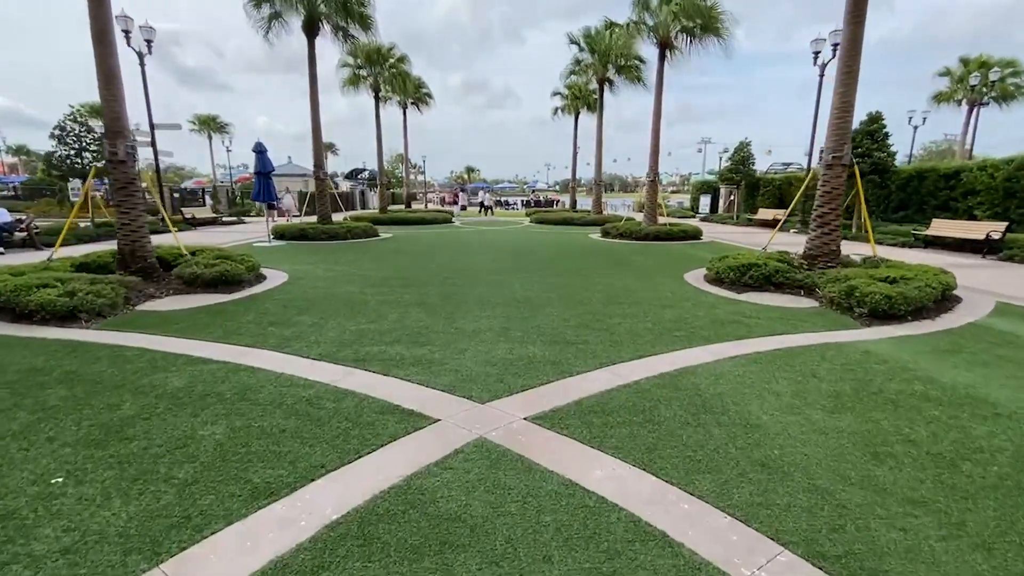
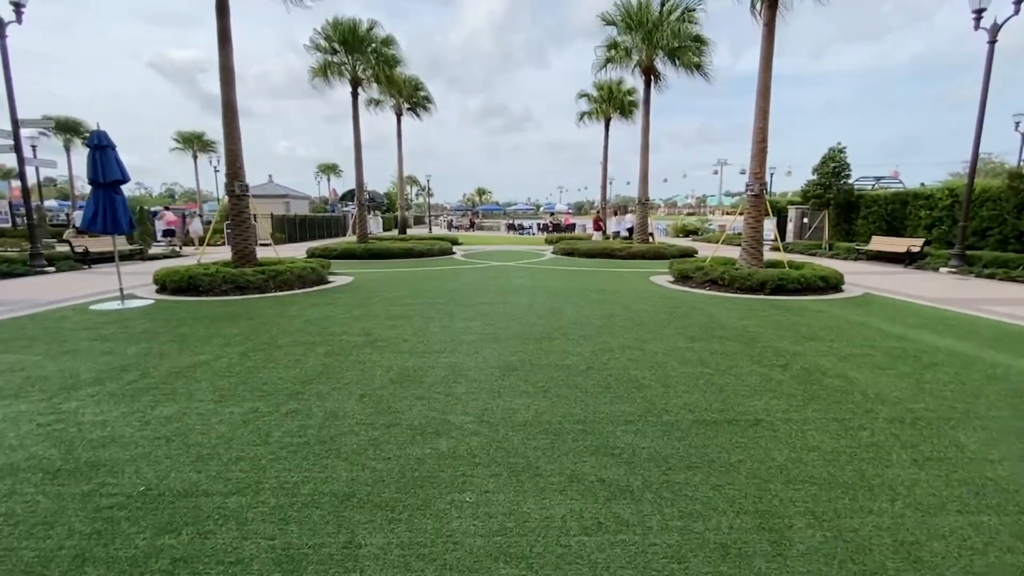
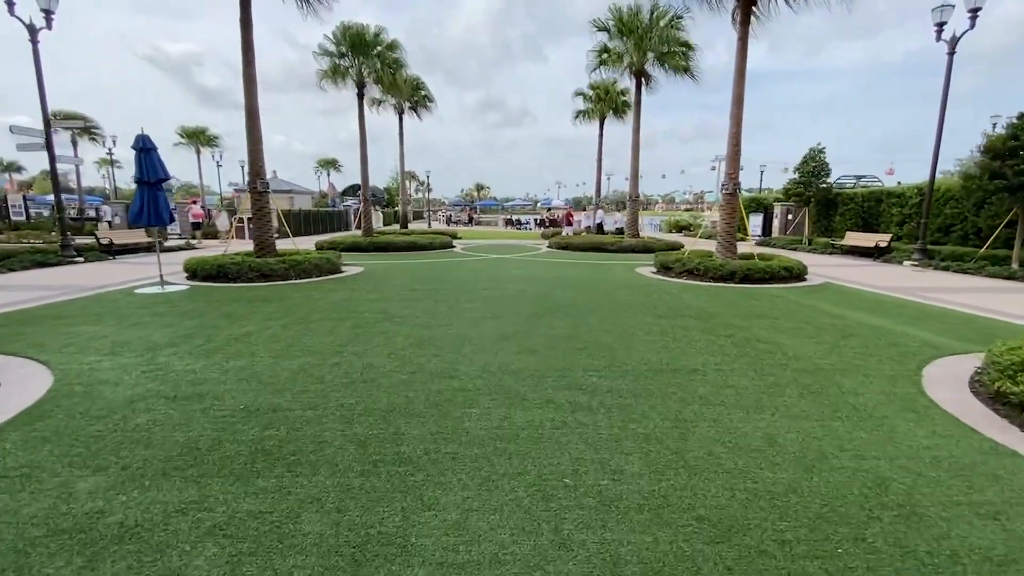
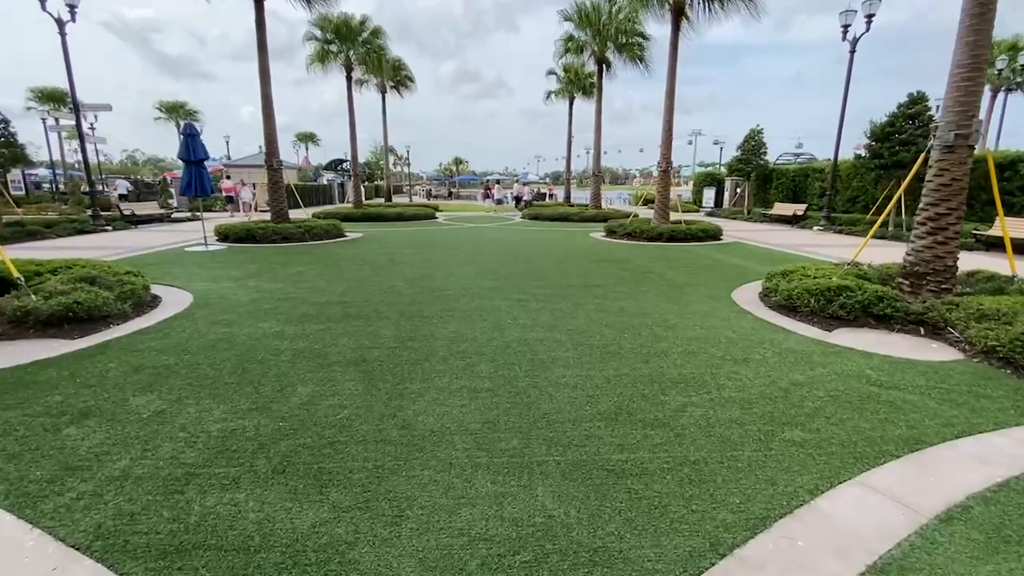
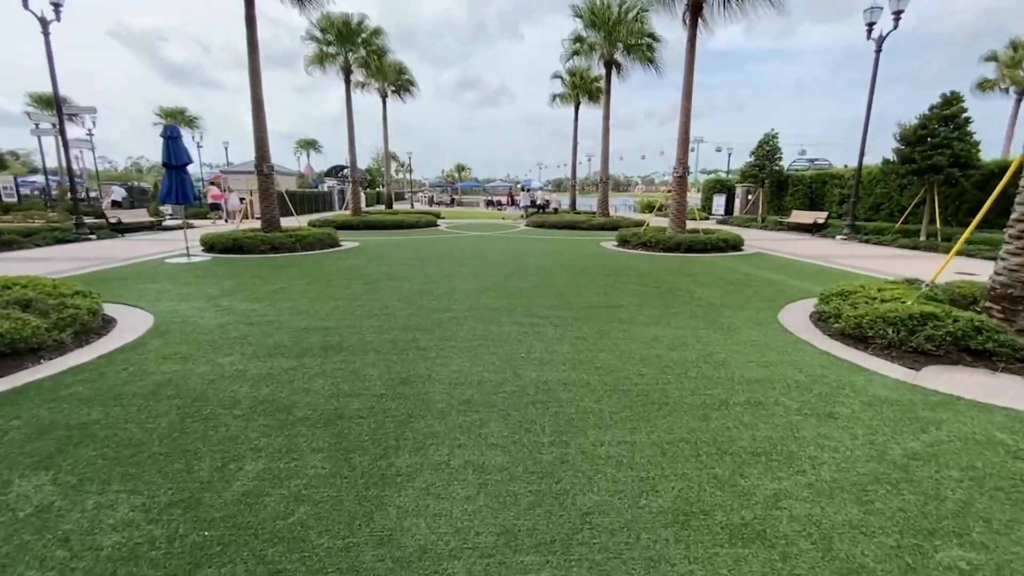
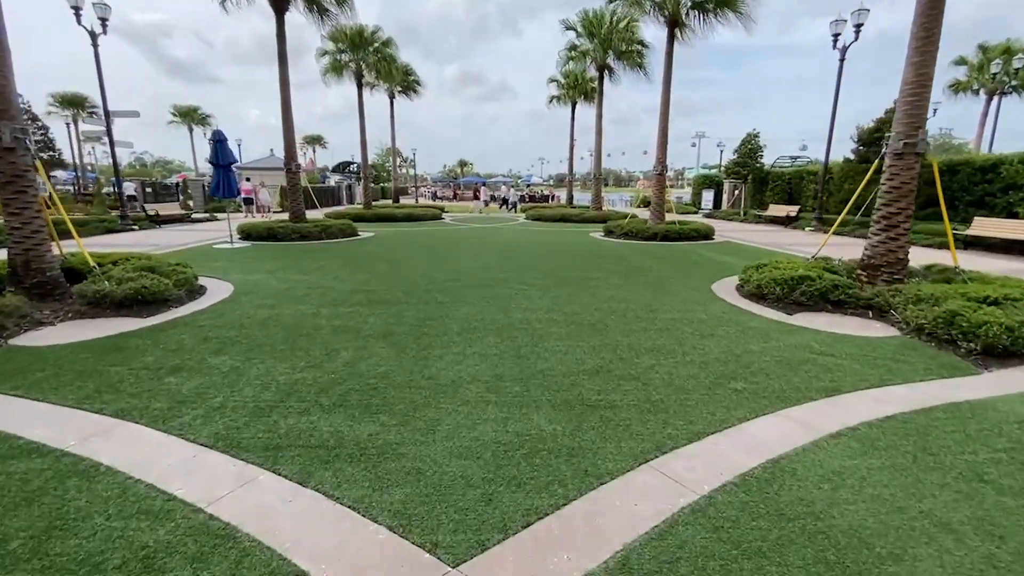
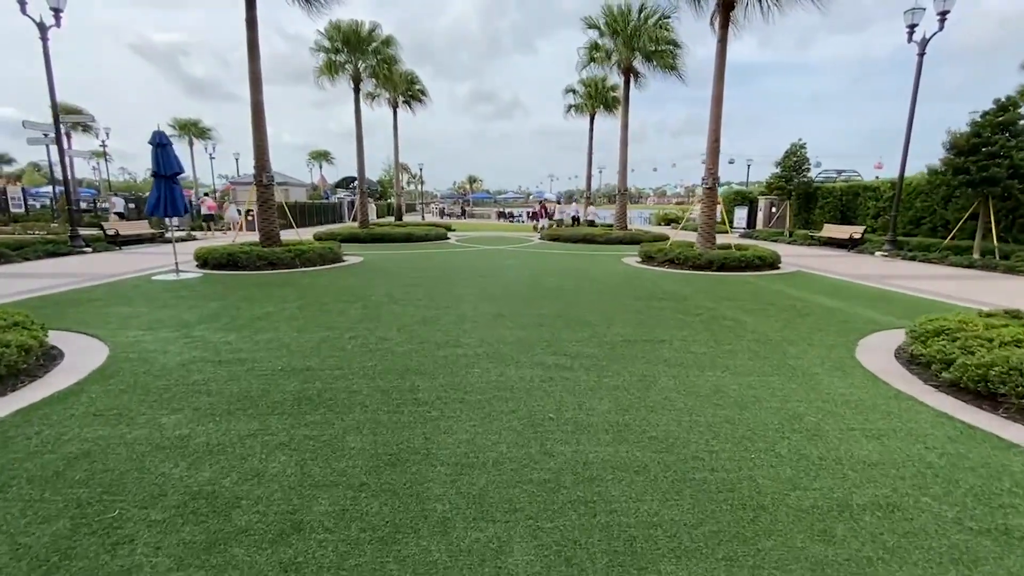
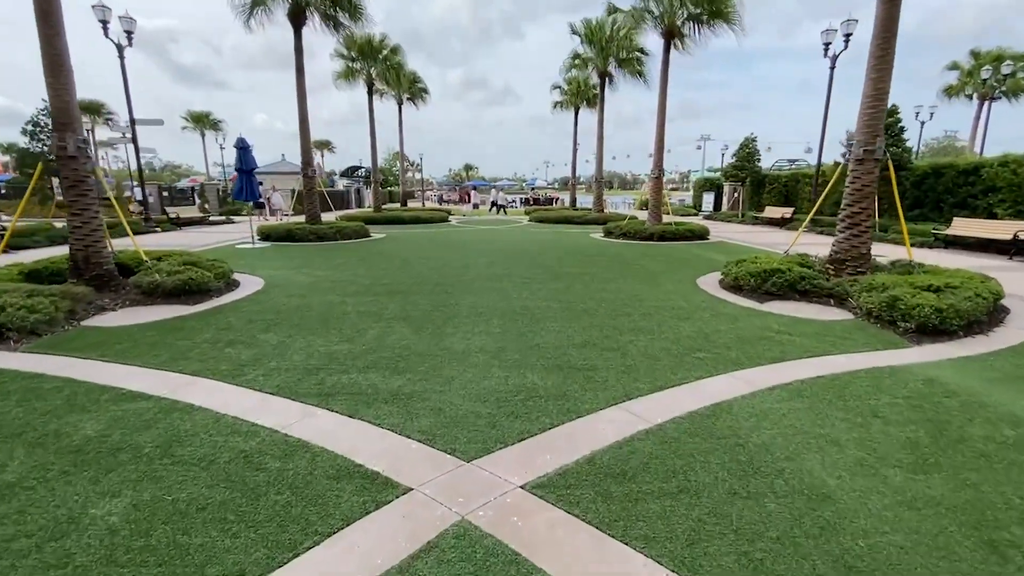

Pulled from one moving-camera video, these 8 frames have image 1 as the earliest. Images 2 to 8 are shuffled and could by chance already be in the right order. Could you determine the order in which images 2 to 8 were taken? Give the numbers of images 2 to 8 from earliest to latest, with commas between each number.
8, 6, 4, 5, 7, 3, 2
